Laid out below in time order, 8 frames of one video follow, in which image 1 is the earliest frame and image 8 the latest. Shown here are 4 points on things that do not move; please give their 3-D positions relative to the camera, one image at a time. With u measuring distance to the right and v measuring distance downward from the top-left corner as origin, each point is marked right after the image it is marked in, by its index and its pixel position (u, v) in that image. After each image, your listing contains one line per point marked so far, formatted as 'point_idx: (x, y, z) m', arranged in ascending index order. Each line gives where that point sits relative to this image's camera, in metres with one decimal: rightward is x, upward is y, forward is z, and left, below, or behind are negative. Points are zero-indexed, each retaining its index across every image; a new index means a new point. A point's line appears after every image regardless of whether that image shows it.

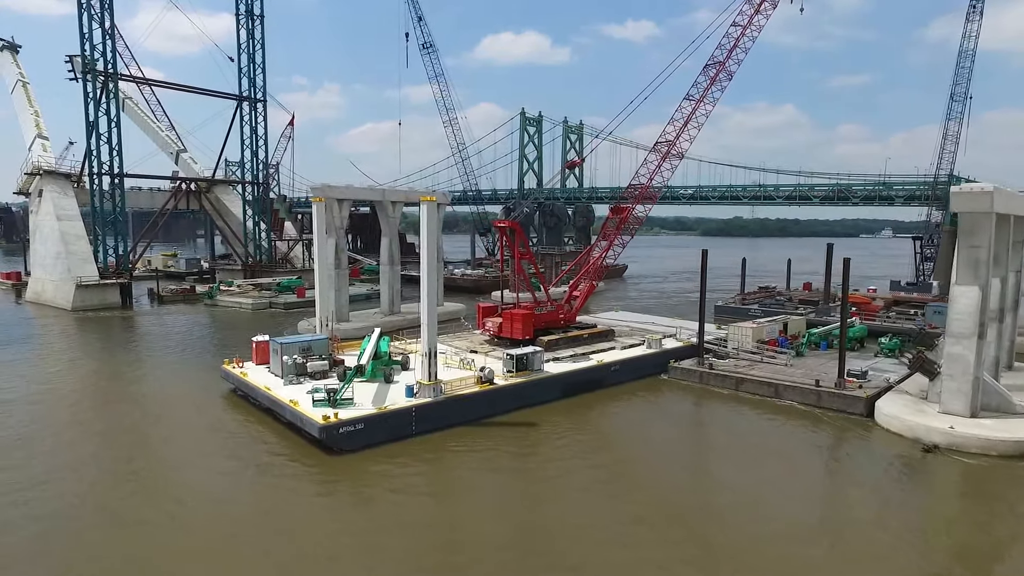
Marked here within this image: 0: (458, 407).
0: (-1.6, -3.7, +18.9) m
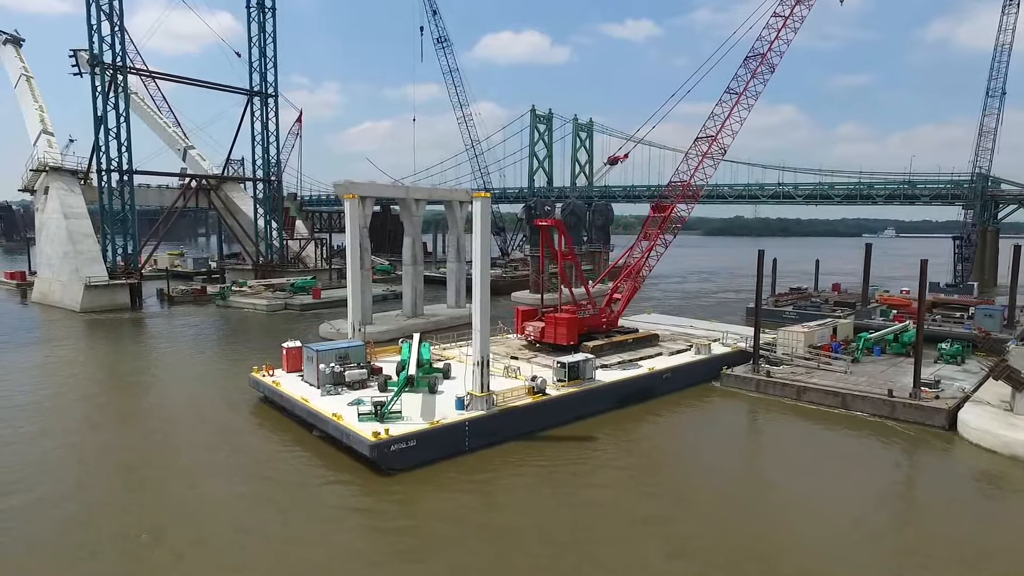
0: (0.0, -3.8, +17.5) m
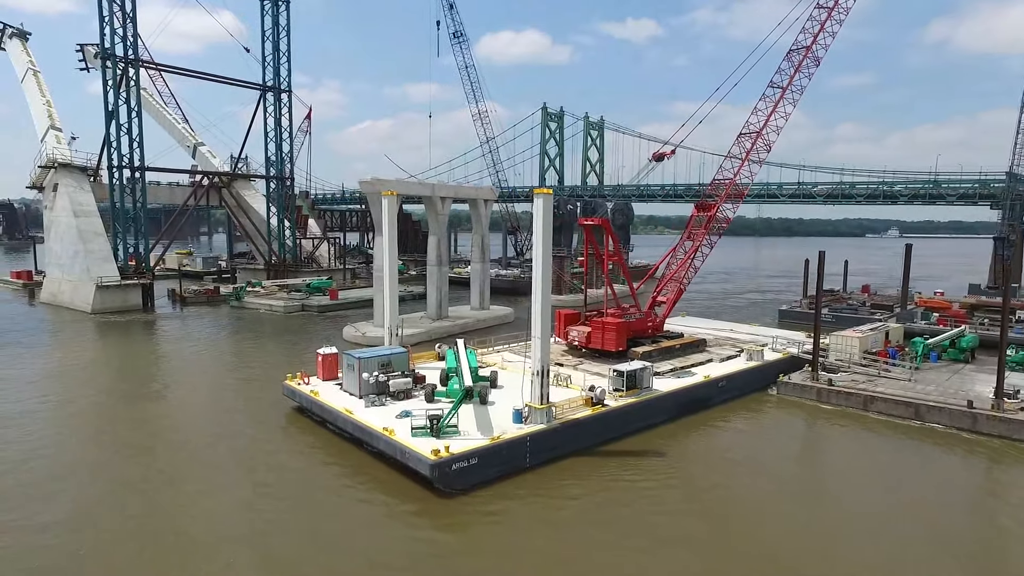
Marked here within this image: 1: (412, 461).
0: (+1.6, -3.9, +16.3) m
1: (-2.3, -4.0, +13.9) m
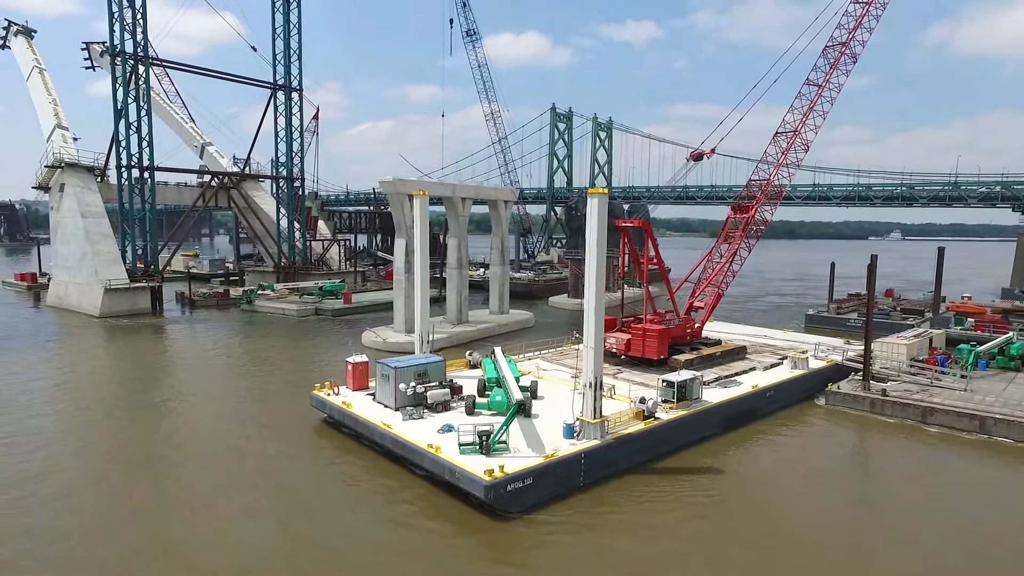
0: (+2.9, -4.1, +15.3) m
1: (-1.0, -4.1, +12.9) m
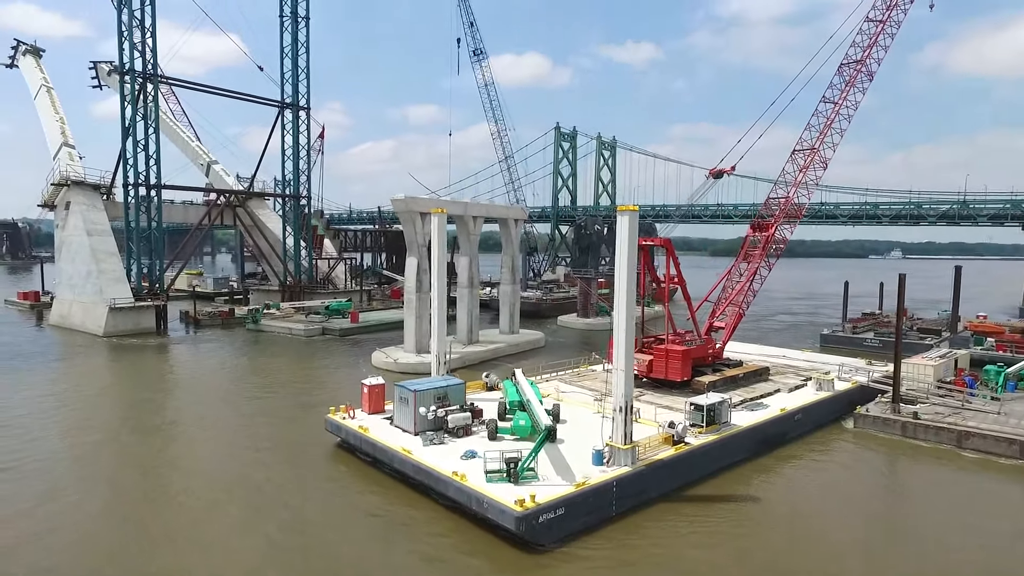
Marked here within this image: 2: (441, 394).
0: (+3.5, -4.5, +14.6) m
1: (-0.4, -4.5, +12.3) m
2: (-1.9, -2.9, +16.6) m
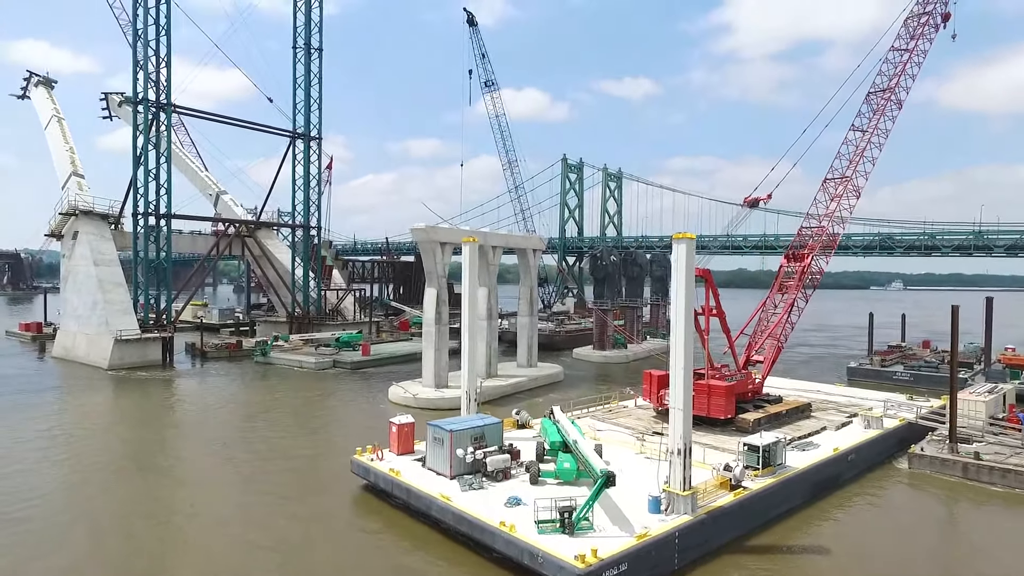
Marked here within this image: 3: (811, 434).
0: (+4.6, -5.3, +13.5) m
1: (+0.7, -5.1, +11.1) m
2: (-0.9, -3.7, +15.6) m
3: (+9.7, -4.7, +19.6) m
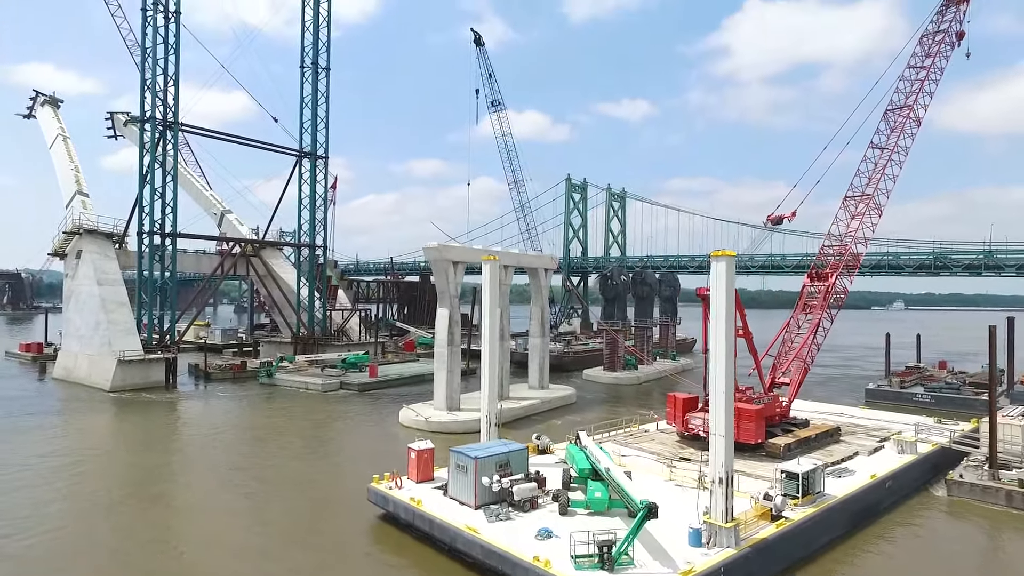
0: (+5.2, -5.7, +12.7) m
1: (+1.3, -5.5, +10.3) m
2: (-0.2, -4.2, +14.8) m
3: (+10.3, -5.3, +18.9) m
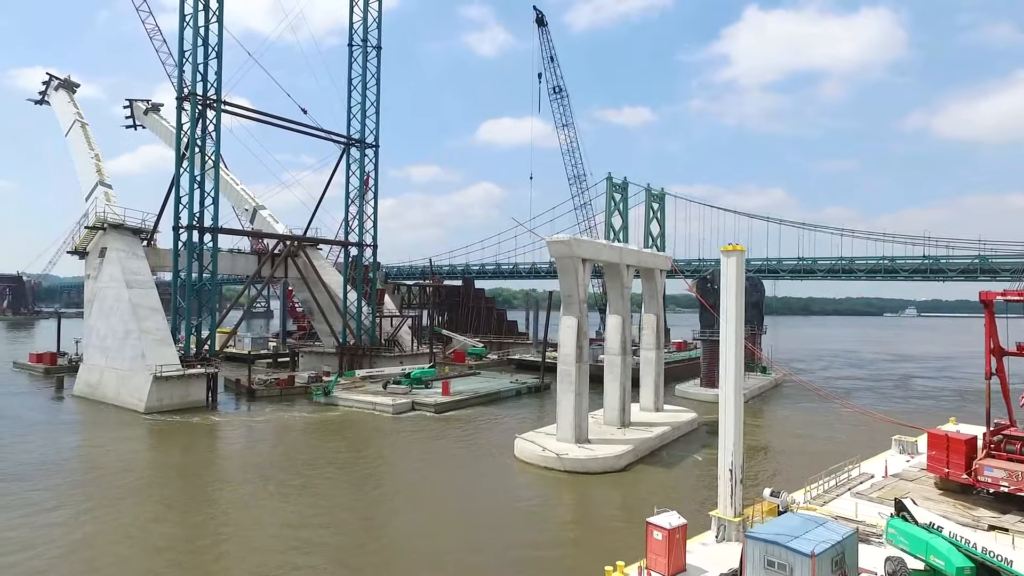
0: (+10.6, -5.6, +7.3) m
1: (+6.7, -5.4, +4.9) m
2: (+5.1, -4.2, +9.5) m
3: (+15.6, -5.3, +13.5) m
